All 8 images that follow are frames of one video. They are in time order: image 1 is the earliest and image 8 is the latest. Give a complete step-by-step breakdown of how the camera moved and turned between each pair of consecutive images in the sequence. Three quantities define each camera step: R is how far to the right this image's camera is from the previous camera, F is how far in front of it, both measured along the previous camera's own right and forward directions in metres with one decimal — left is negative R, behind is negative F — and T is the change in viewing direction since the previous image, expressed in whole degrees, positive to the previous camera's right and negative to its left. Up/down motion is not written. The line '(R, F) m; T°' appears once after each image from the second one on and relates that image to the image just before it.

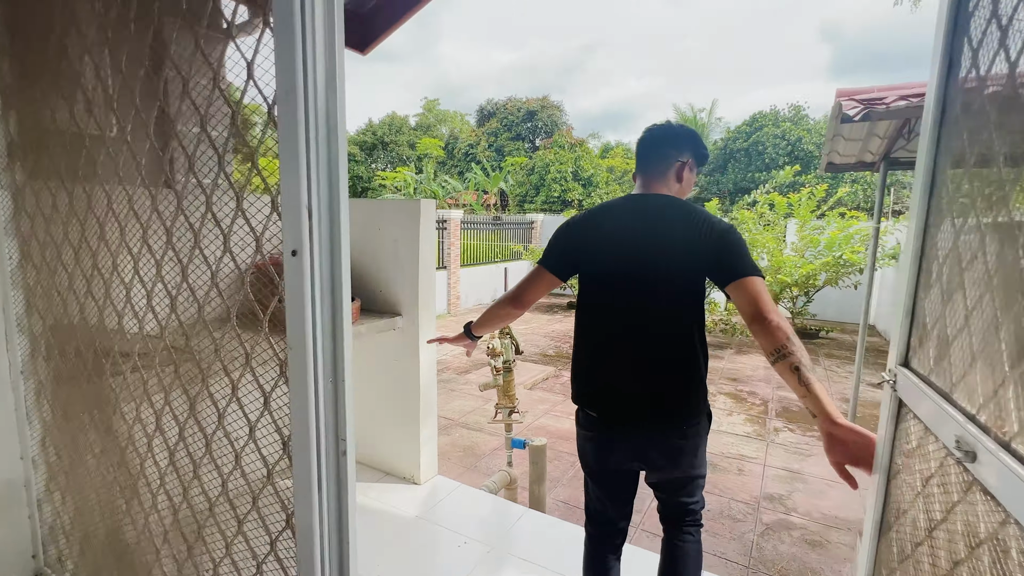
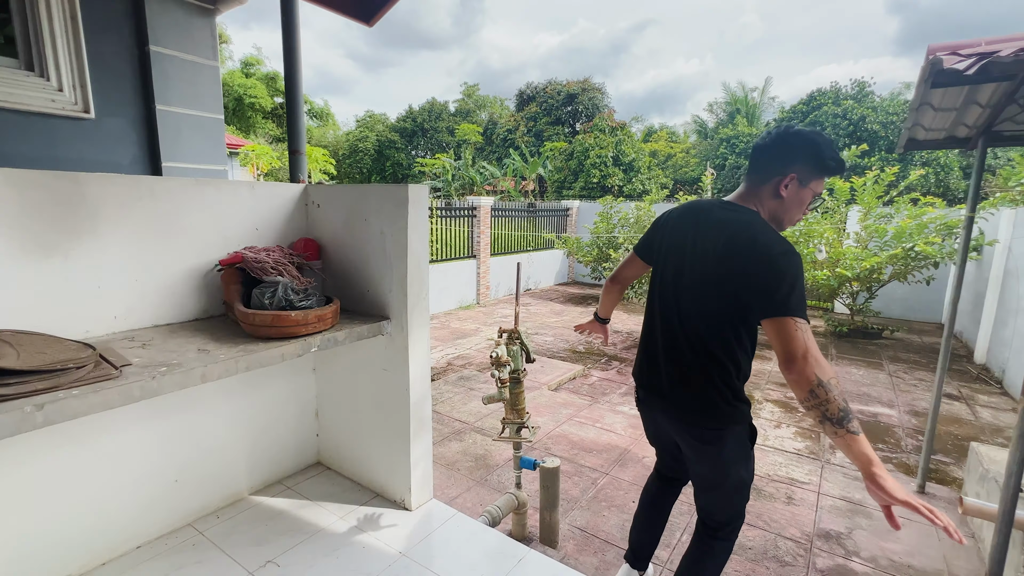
(+0.2, +0.4) m; -5°
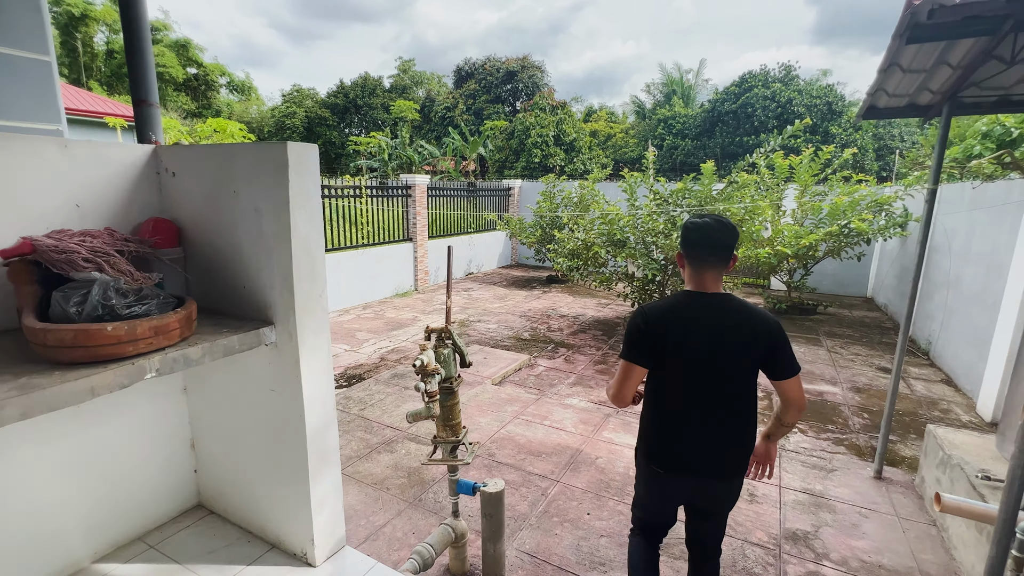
(+0.1, +0.5) m; +7°
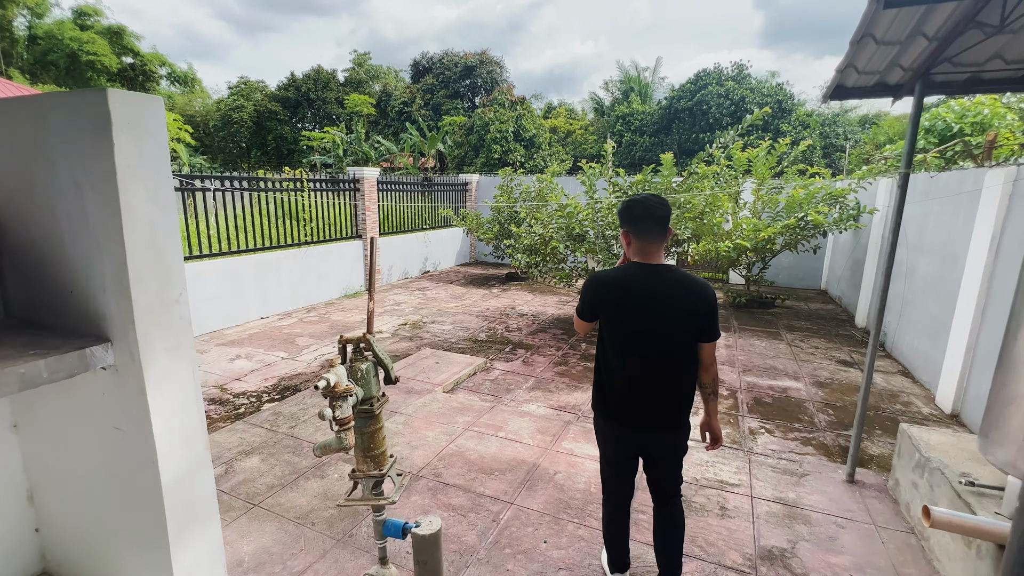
(+0.1, +0.4) m; +4°
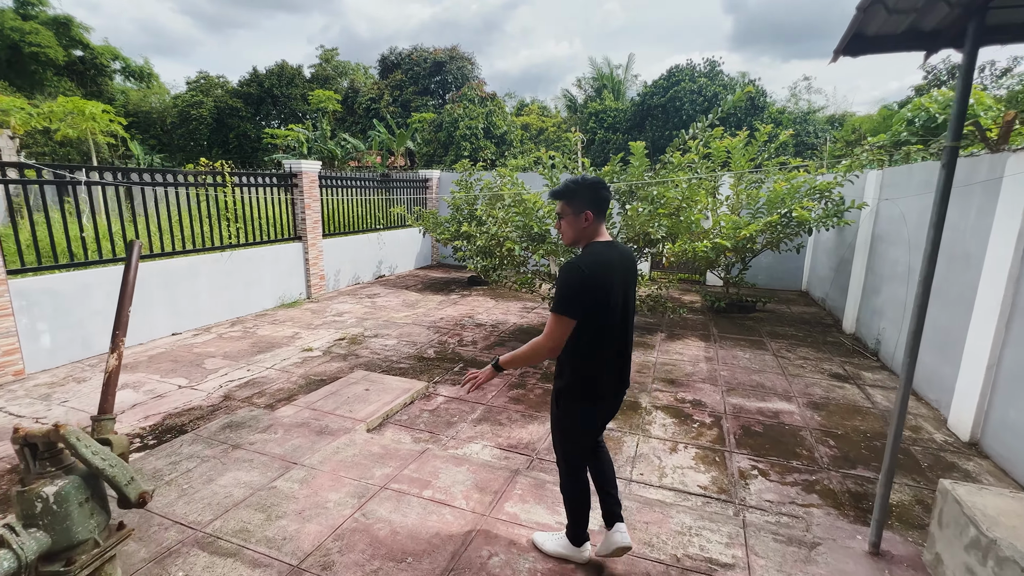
(+0.3, +0.8) m; +3°
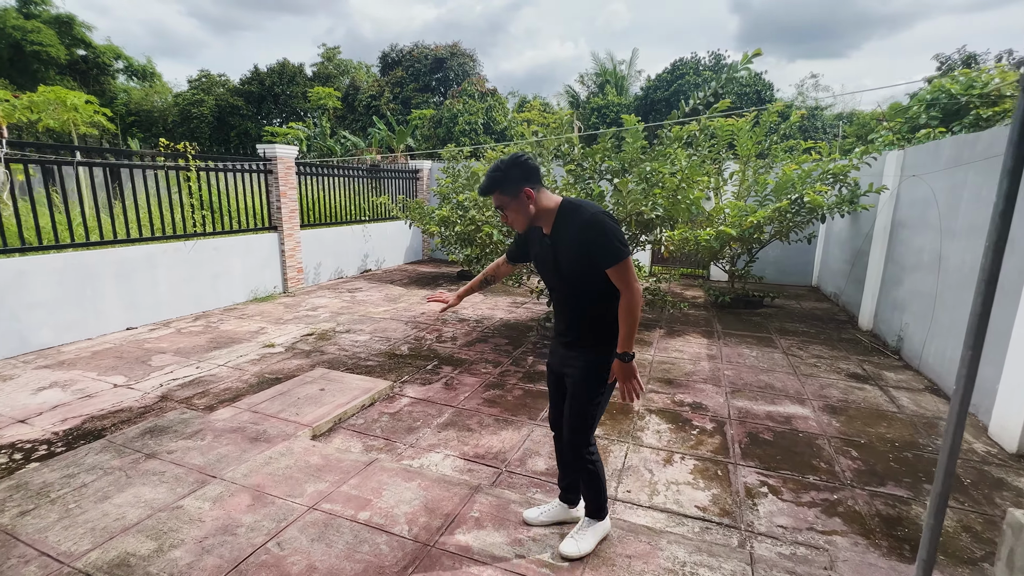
(+0.2, +0.5) m; -1°
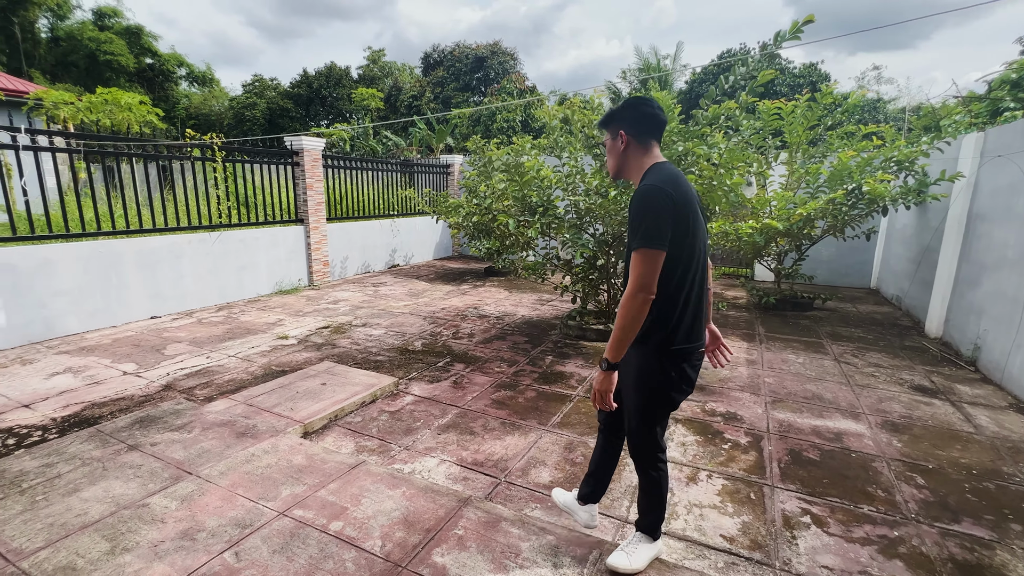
(+0.2, +0.3) m; -5°
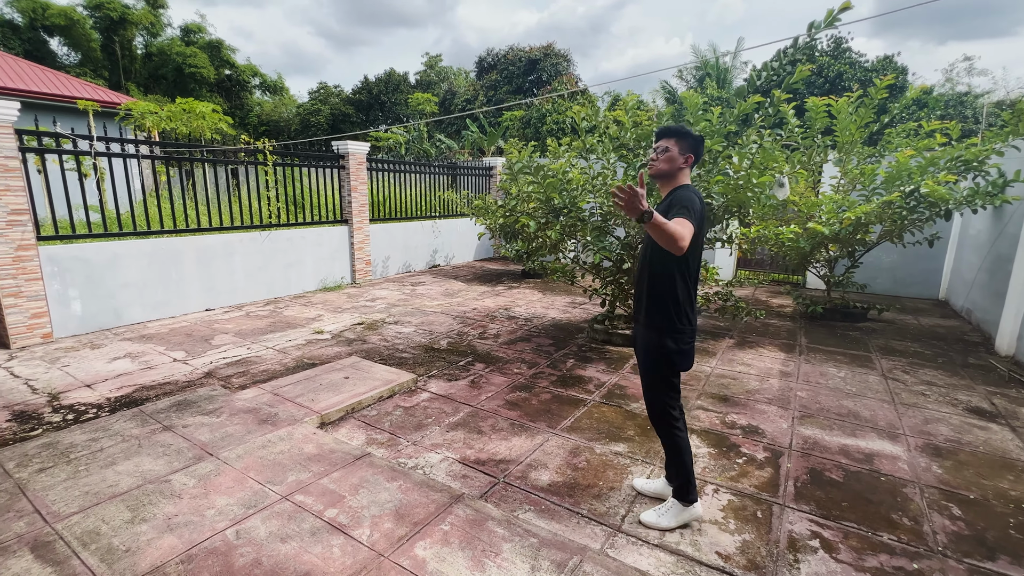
(+0.3, 0.0) m; -6°
